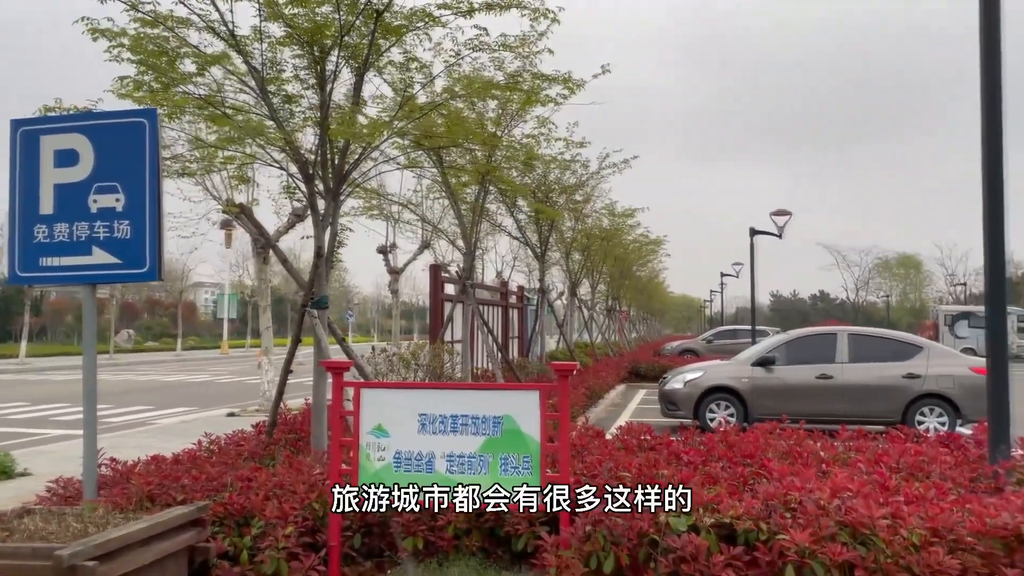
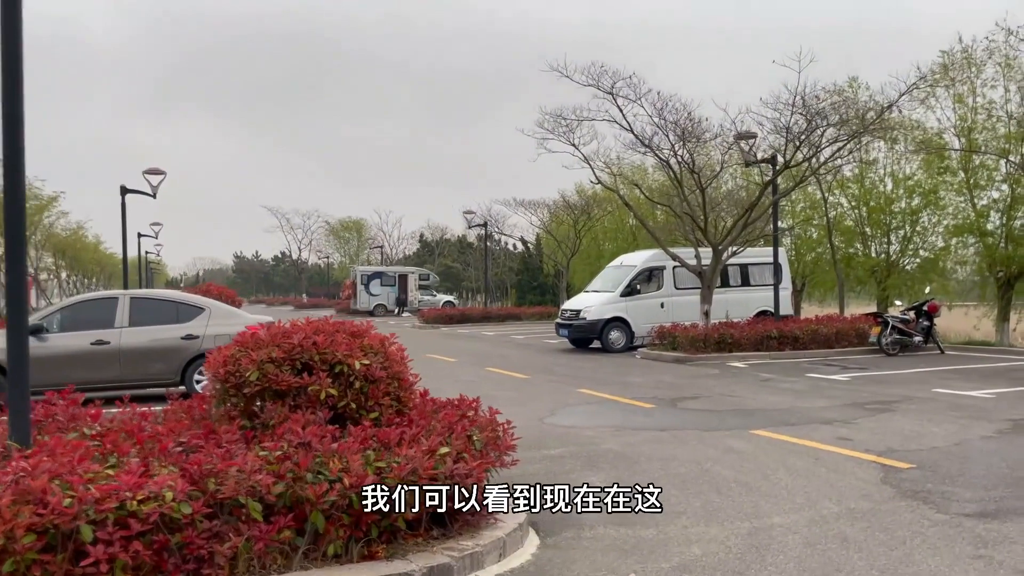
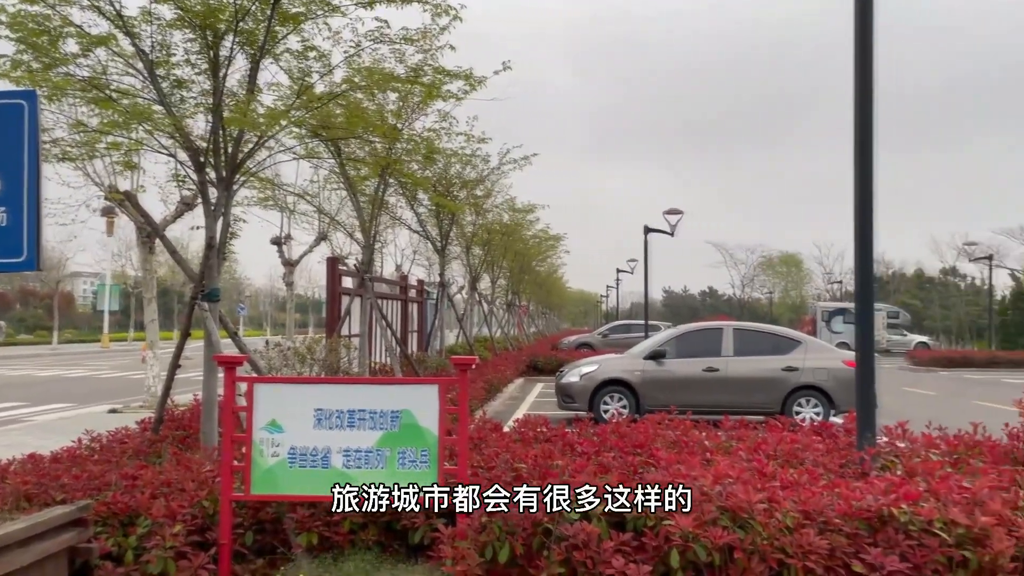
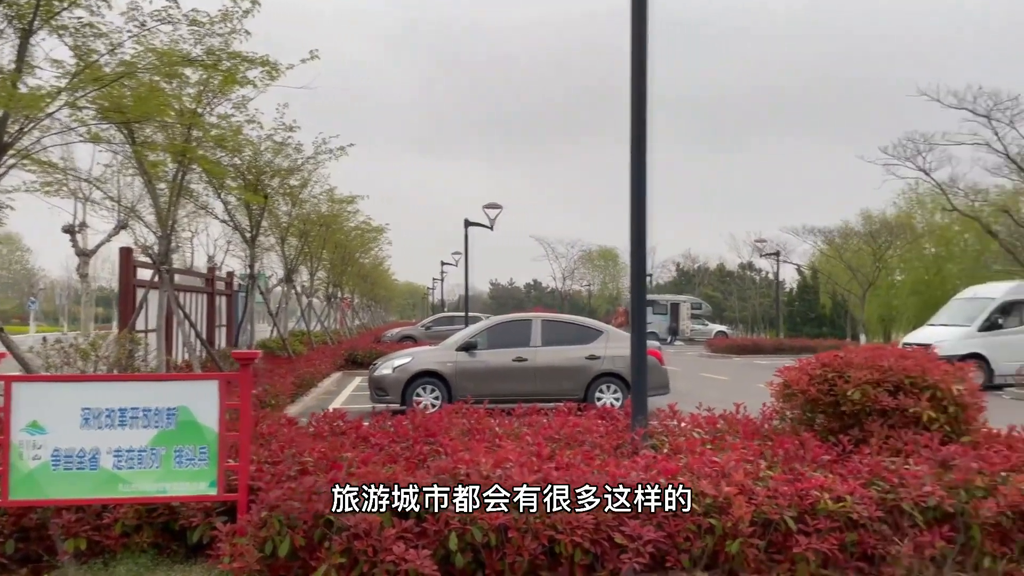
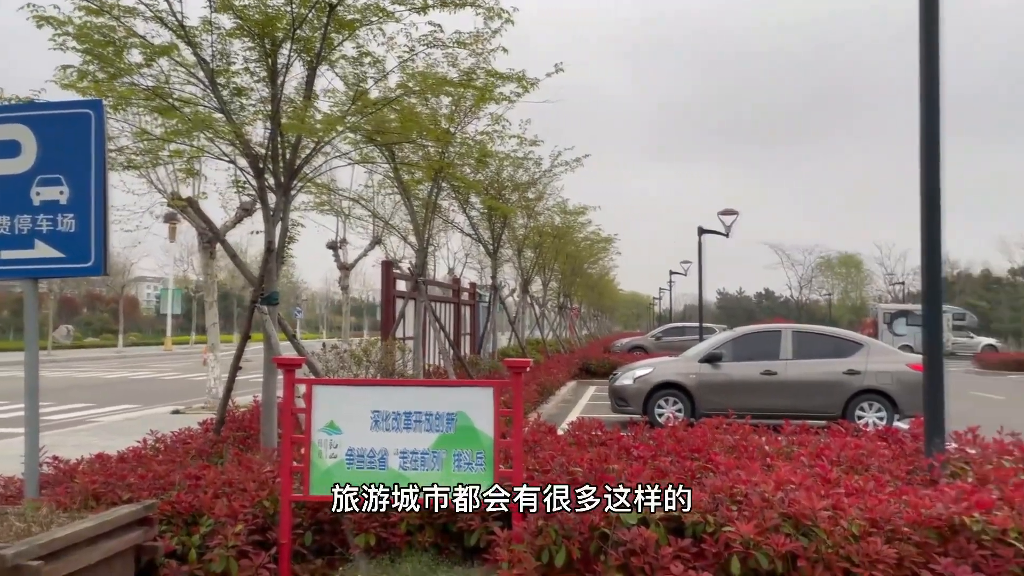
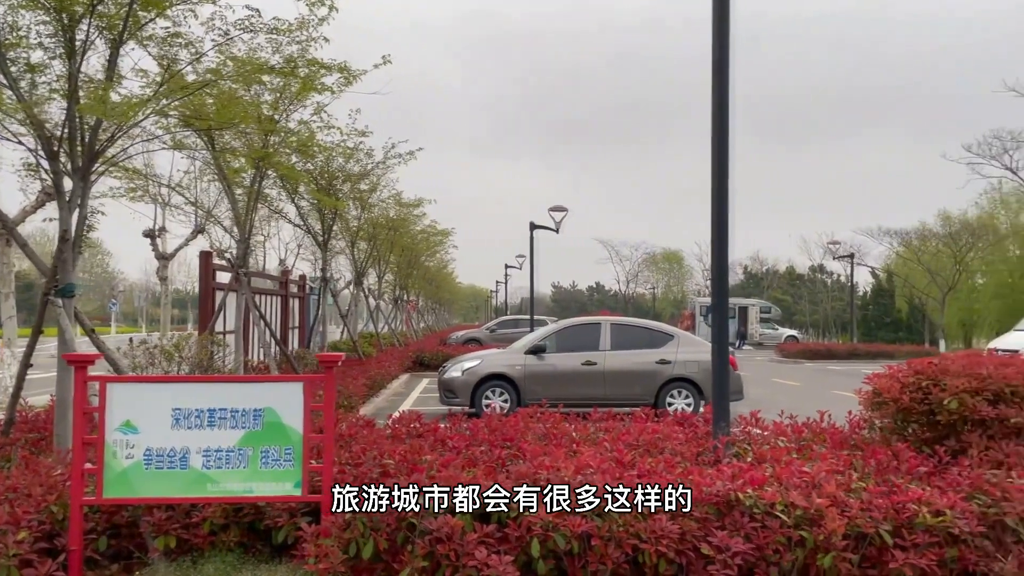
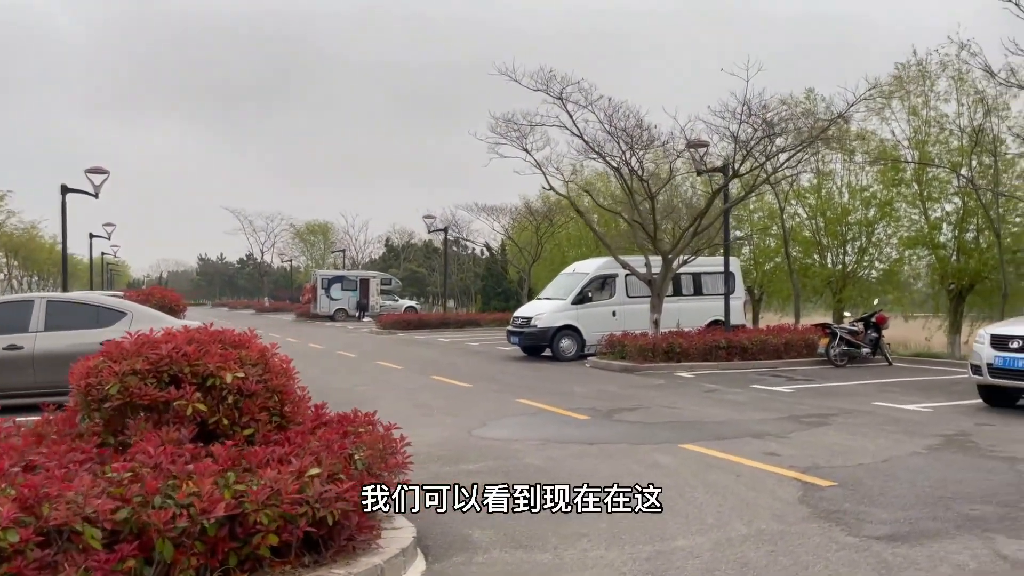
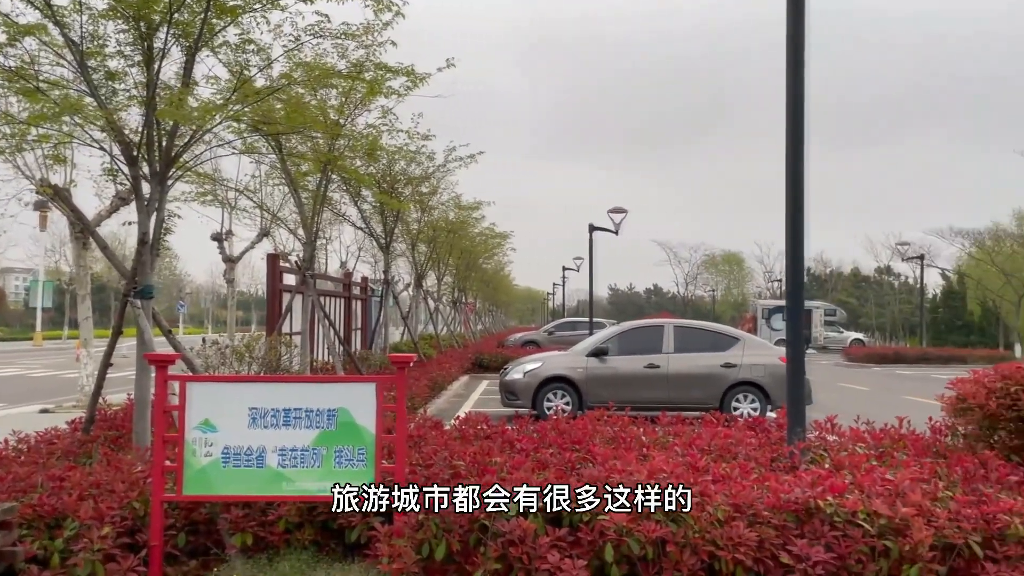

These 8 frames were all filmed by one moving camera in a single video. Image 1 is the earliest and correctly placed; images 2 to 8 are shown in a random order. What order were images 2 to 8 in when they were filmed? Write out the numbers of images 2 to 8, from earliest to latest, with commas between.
5, 3, 8, 6, 4, 2, 7
